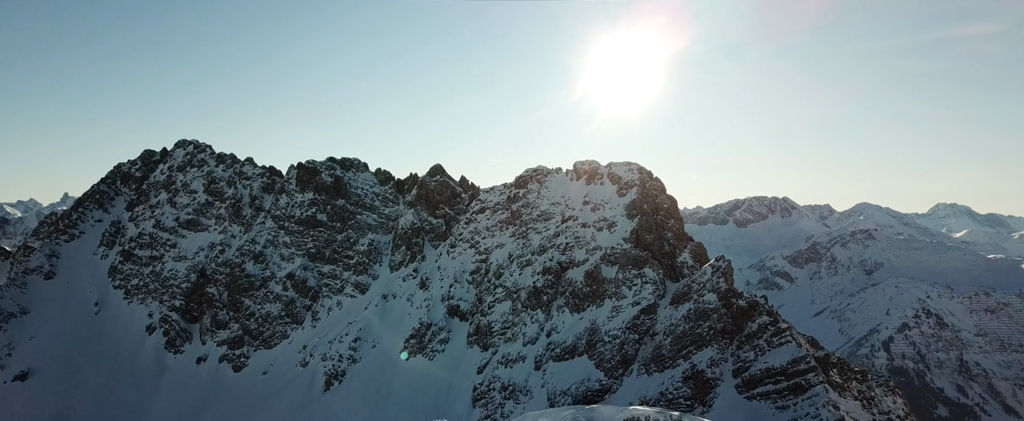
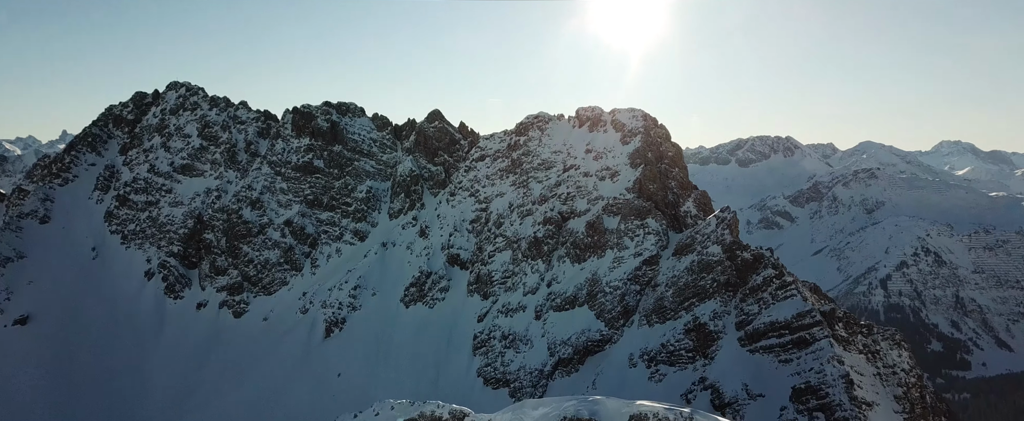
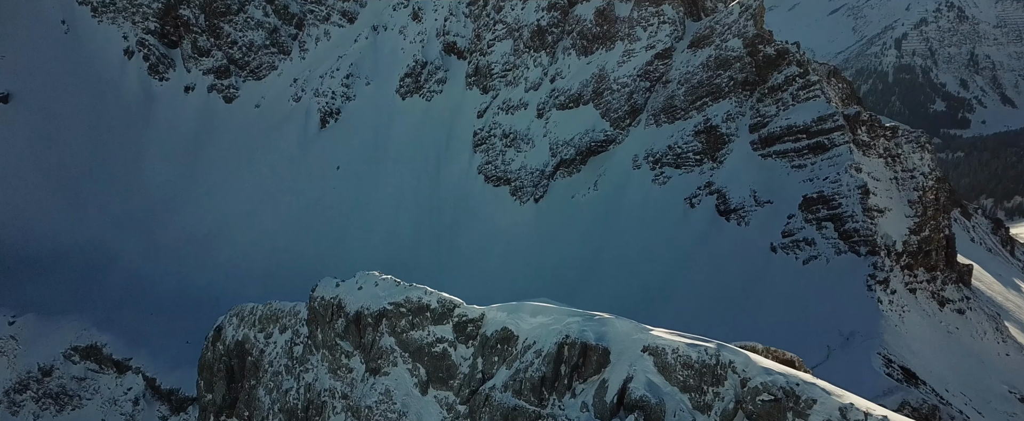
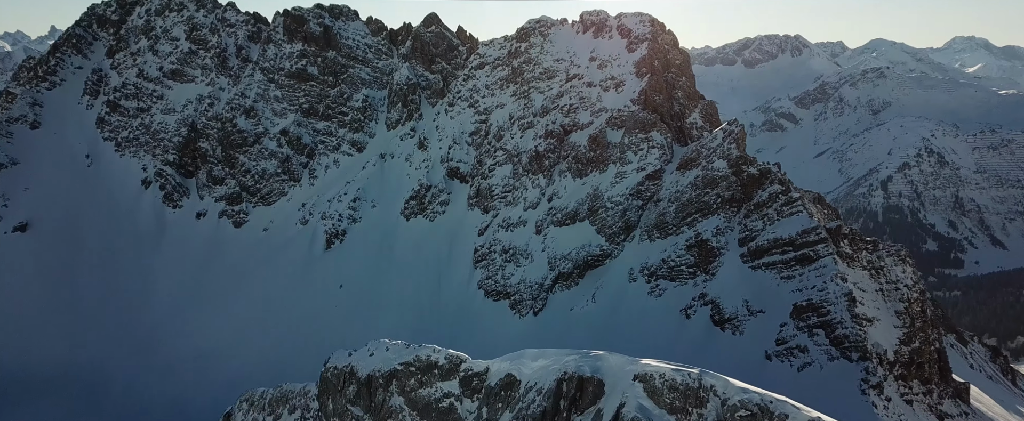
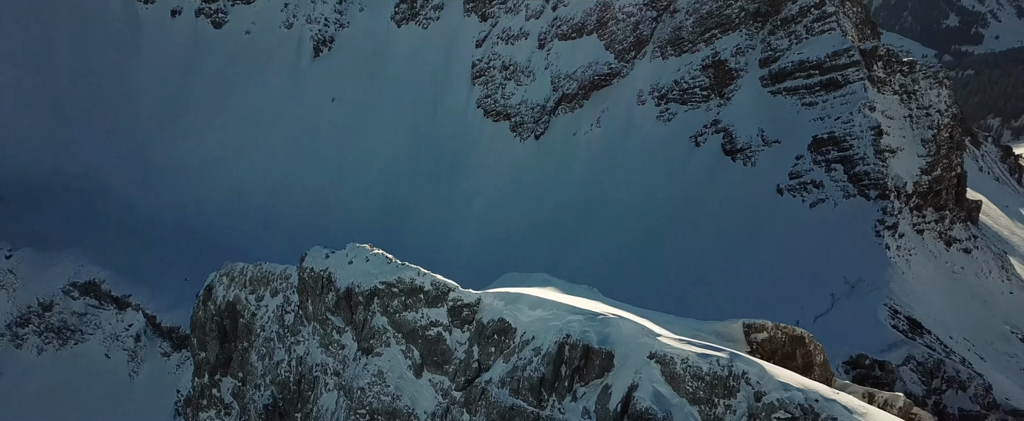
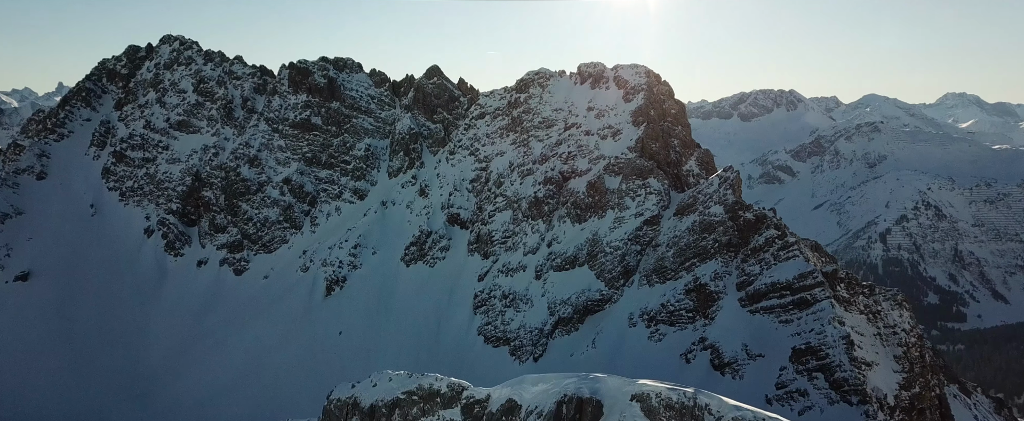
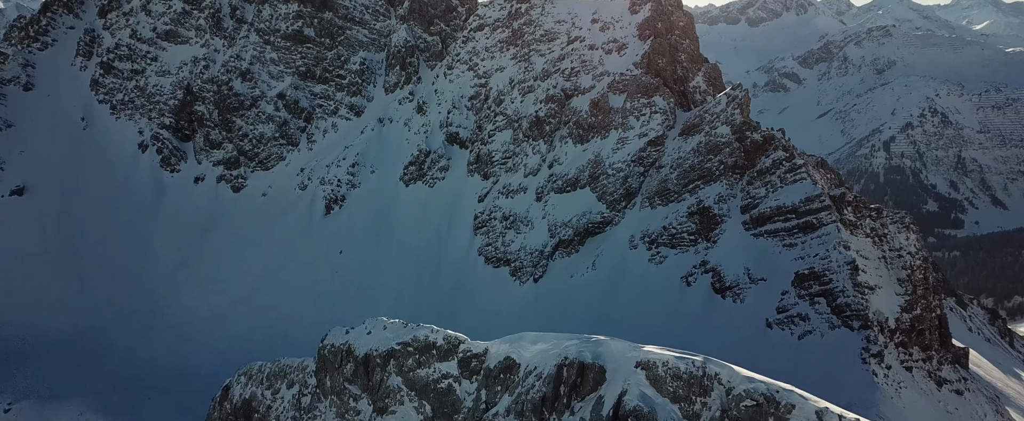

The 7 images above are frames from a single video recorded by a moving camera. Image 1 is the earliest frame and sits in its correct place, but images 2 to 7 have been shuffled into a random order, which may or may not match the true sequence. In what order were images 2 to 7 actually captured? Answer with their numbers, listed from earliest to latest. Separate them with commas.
2, 6, 4, 7, 3, 5
